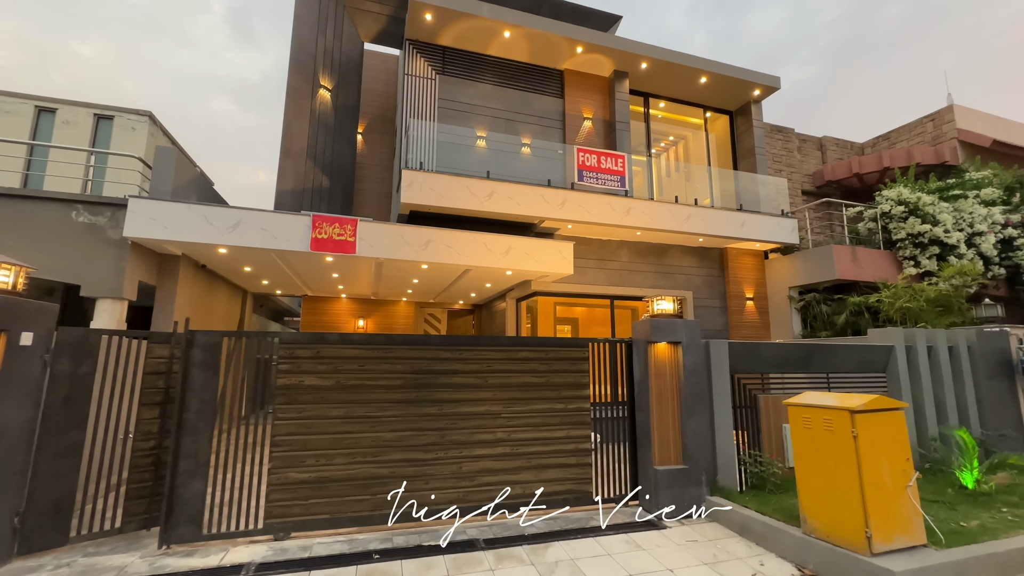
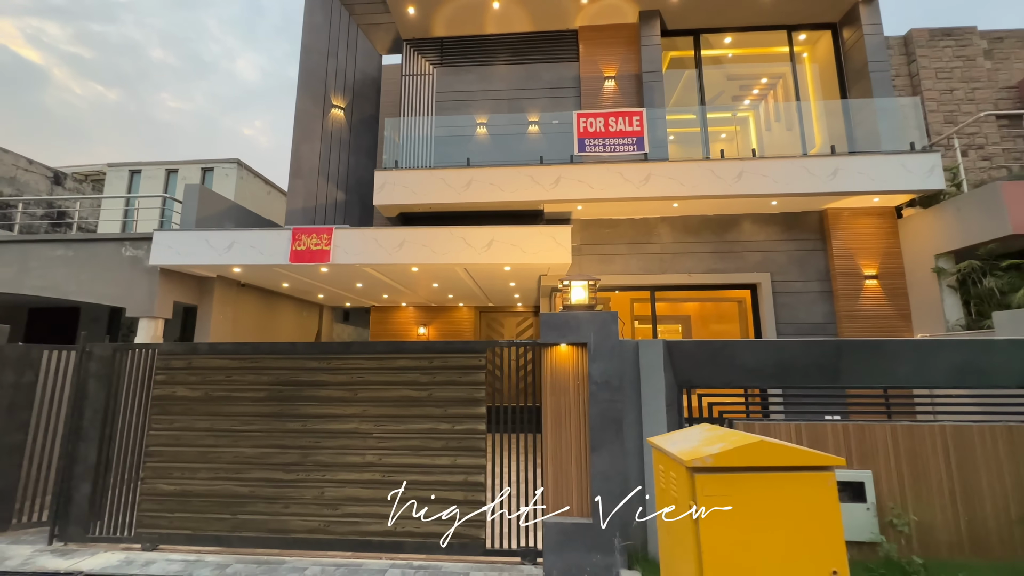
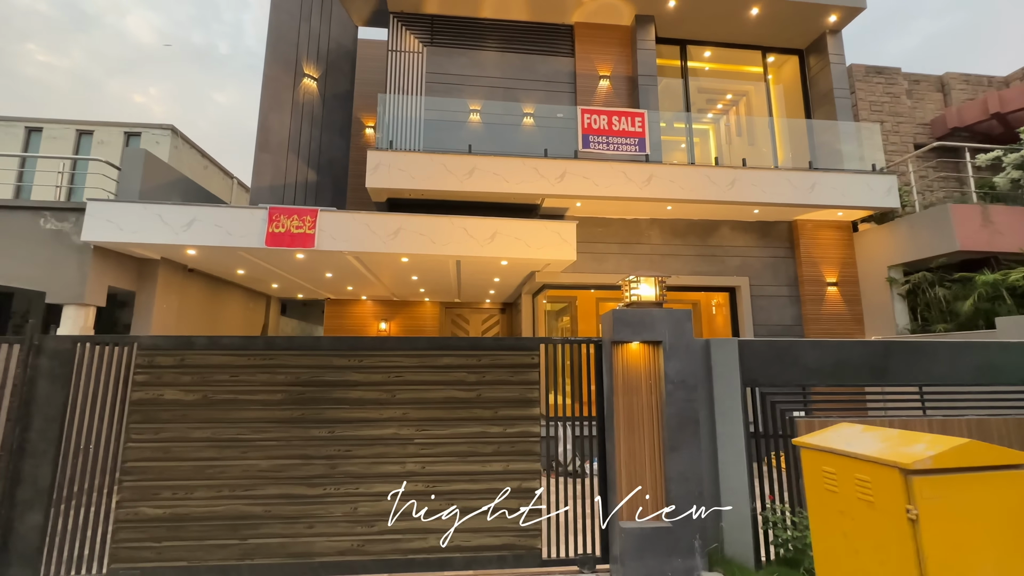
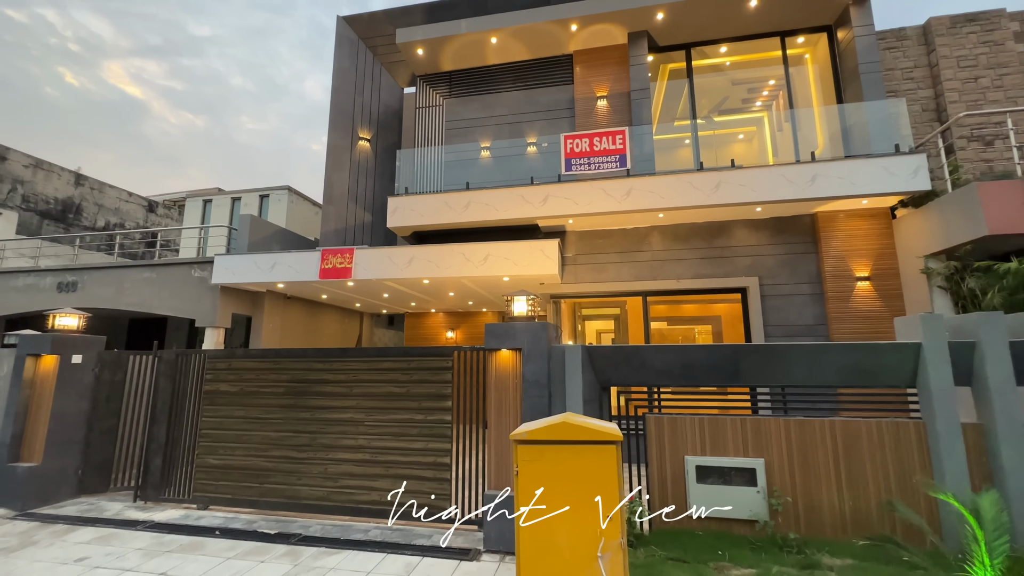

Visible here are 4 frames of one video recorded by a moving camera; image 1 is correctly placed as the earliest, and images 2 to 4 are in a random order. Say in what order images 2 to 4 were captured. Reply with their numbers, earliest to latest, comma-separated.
3, 2, 4
